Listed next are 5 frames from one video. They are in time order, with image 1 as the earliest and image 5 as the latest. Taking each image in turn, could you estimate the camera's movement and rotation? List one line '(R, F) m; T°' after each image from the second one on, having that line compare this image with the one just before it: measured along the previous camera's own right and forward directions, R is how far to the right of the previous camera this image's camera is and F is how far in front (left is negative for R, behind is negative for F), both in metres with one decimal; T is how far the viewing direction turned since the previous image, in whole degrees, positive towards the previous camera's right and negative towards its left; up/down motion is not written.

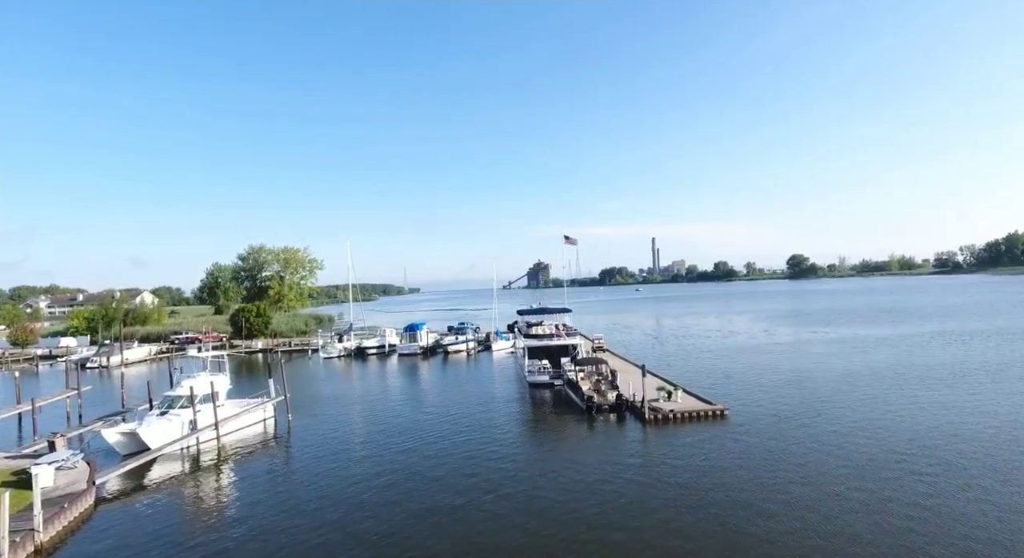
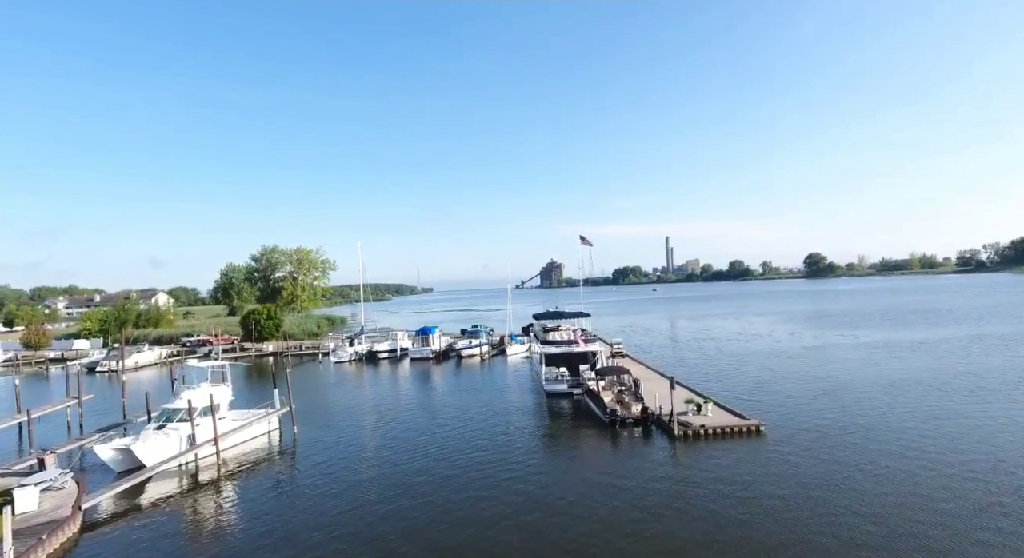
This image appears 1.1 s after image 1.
(-0.2, +1.6) m; -1°
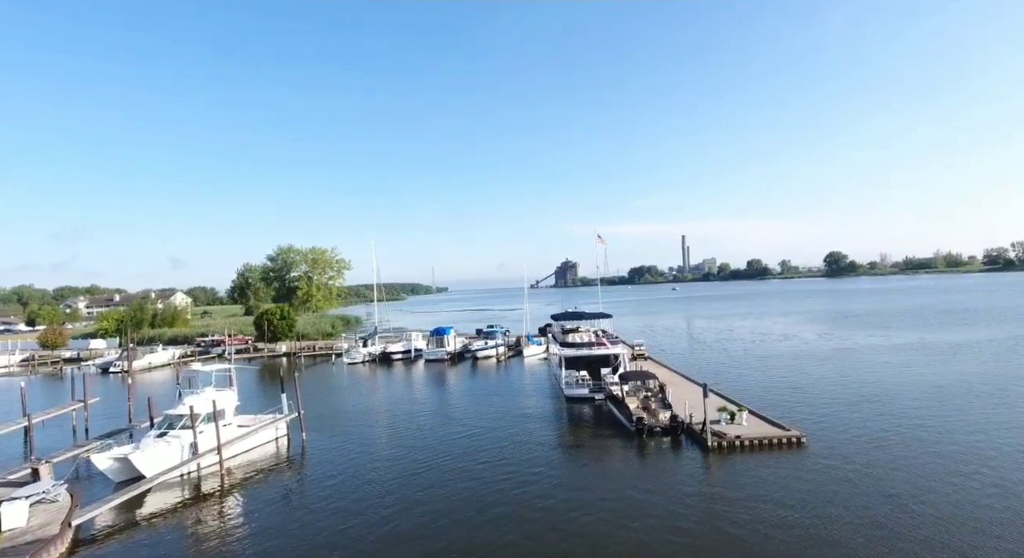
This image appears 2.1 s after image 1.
(-0.2, +1.5) m; -2°
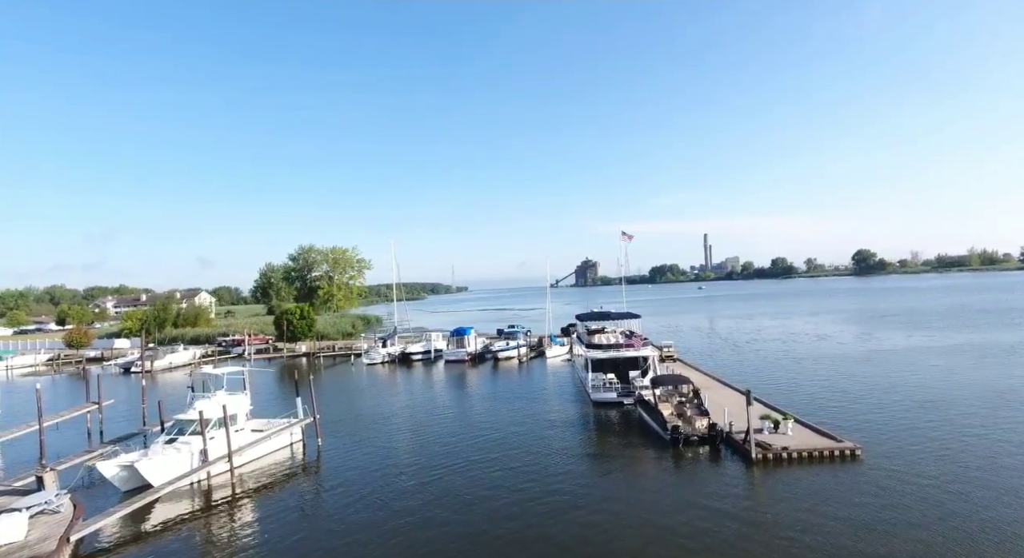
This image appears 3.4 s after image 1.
(-0.2, +1.4) m; -2°
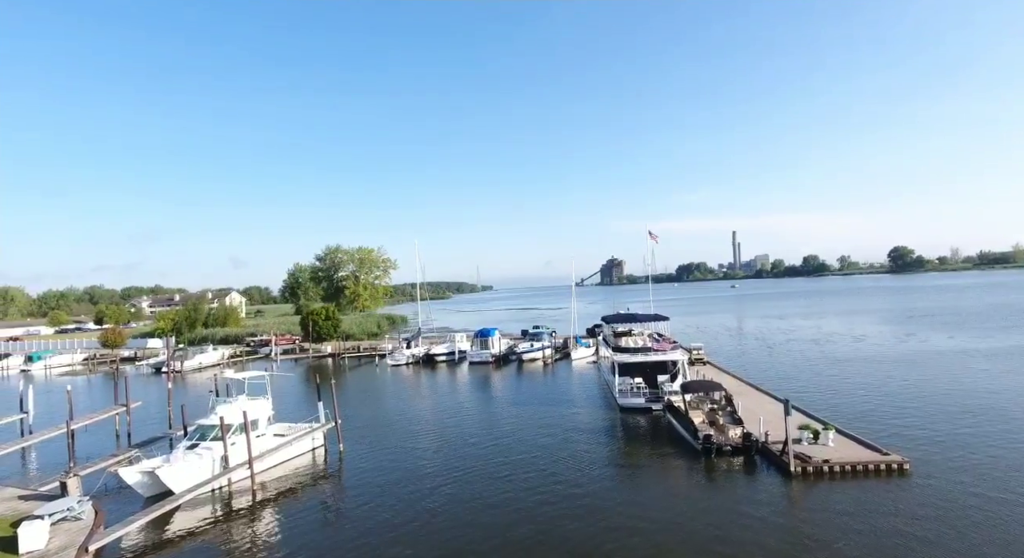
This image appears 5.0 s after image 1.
(0.0, +0.7) m; -3°
